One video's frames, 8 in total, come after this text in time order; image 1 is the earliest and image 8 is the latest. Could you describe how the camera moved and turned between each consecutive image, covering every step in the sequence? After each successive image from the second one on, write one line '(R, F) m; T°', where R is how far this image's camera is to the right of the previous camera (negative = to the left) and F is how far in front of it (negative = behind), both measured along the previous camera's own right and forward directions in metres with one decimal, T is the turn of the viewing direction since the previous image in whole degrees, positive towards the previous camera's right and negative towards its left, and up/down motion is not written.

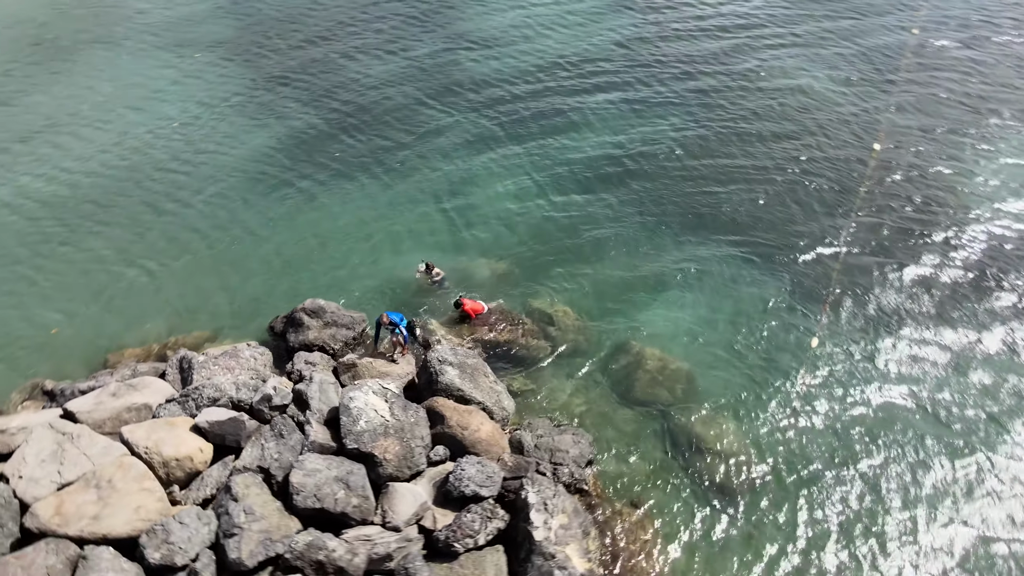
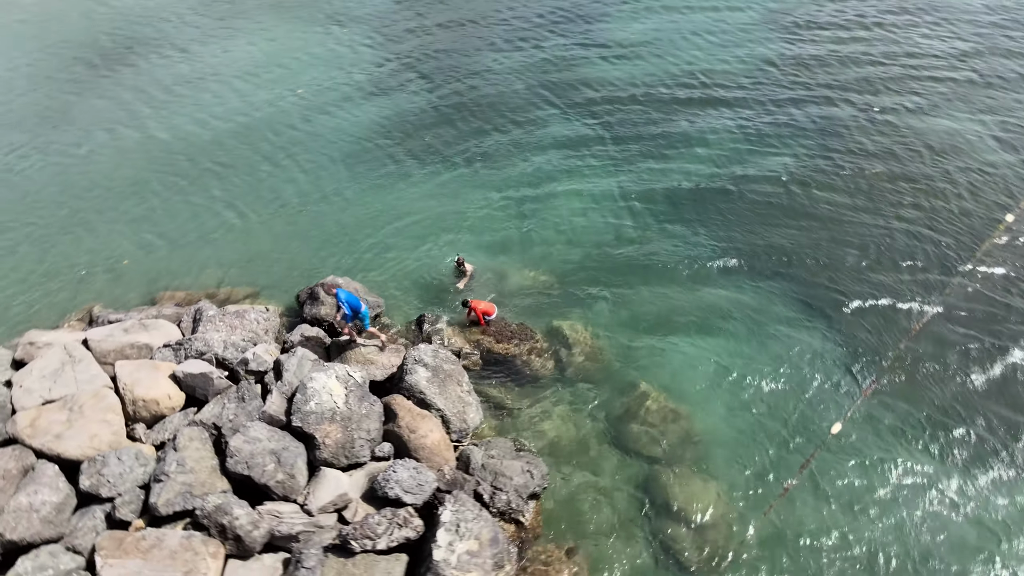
(+3.9, +0.8) m; -13°
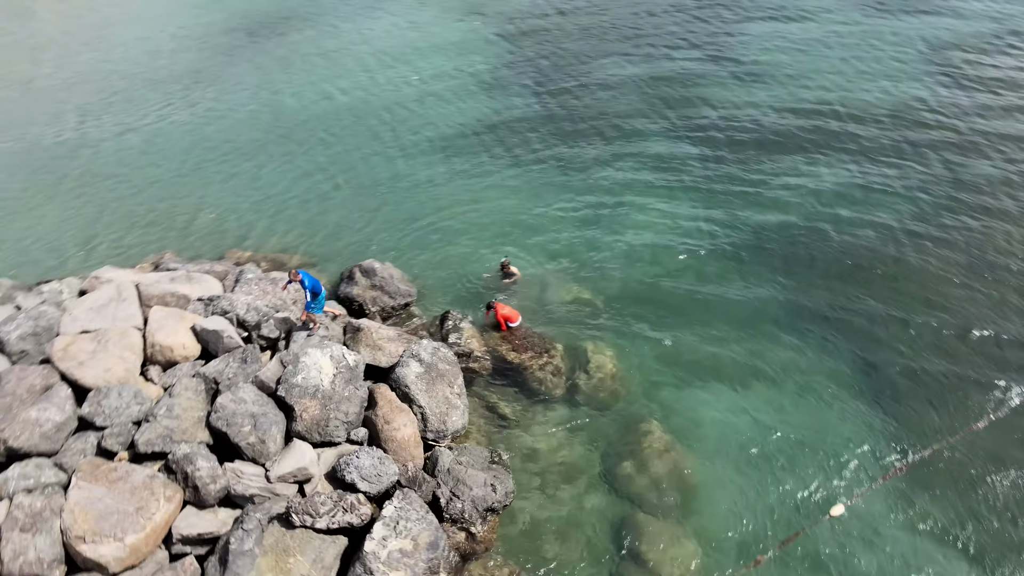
(+3.3, +0.5) m; -12°
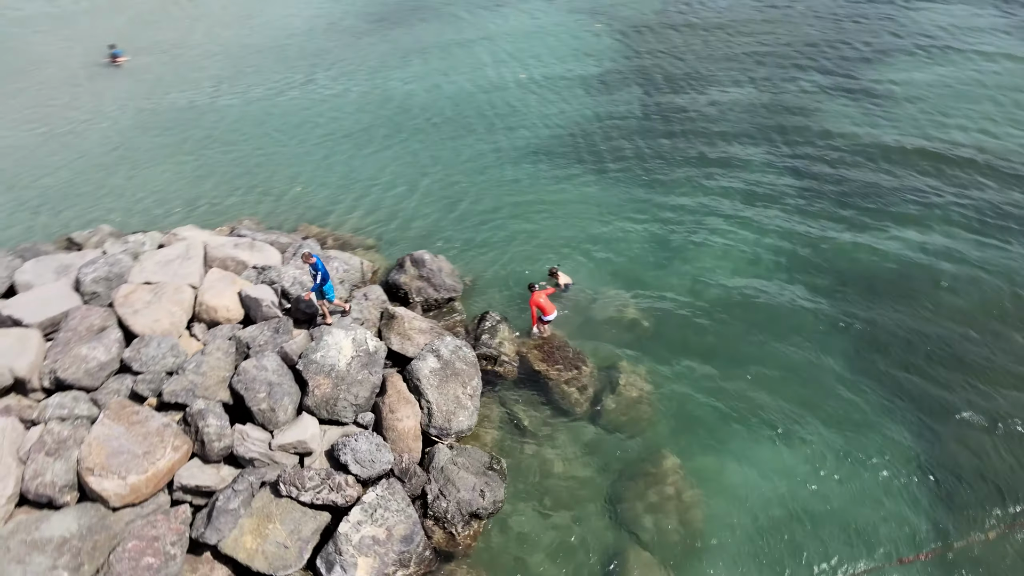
(+2.4, +0.4) m; -10°
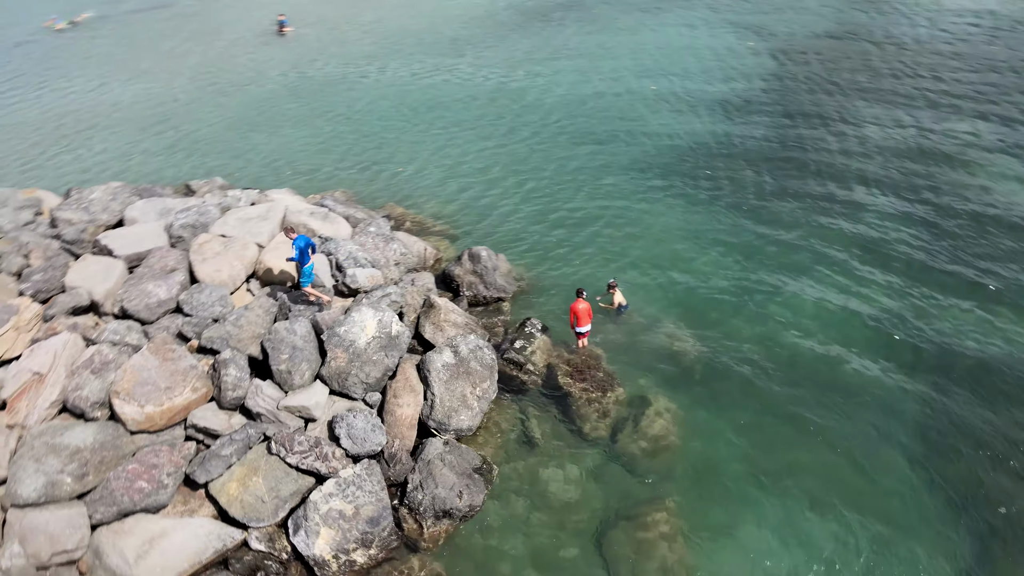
(+3.1, +0.5) m; -13°
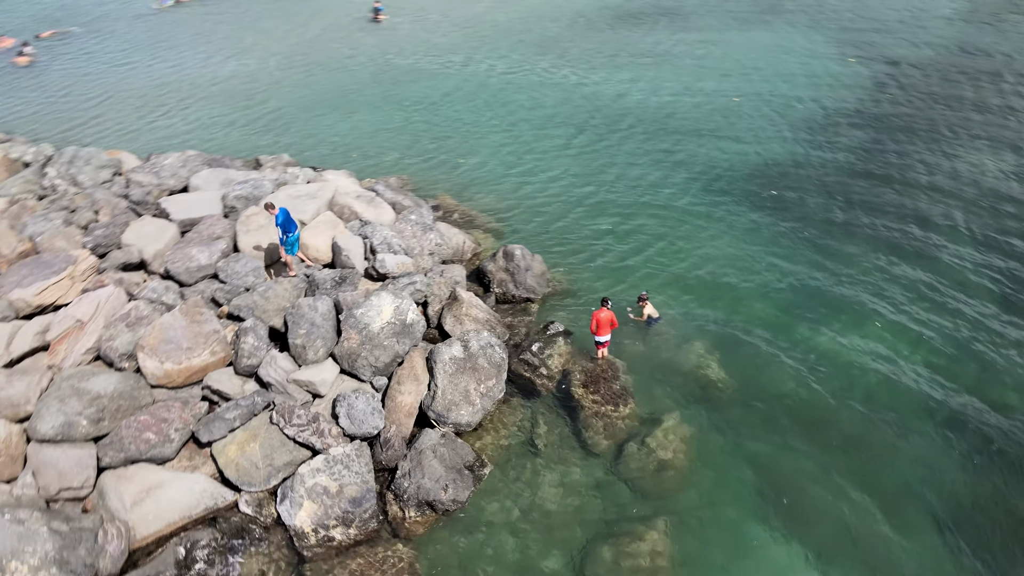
(+1.9, +0.3) m; -8°
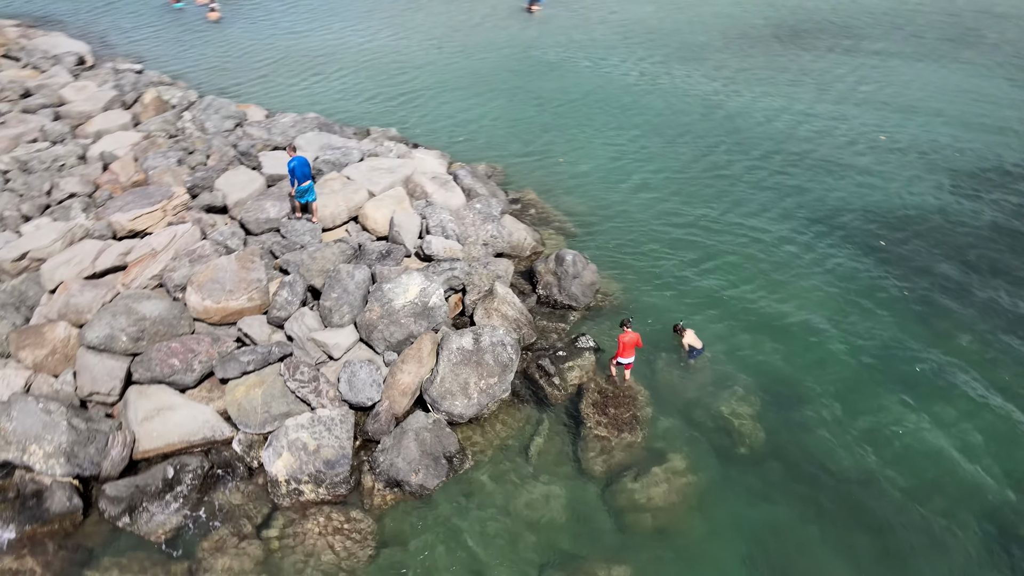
(+3.4, +0.6) m; -13°
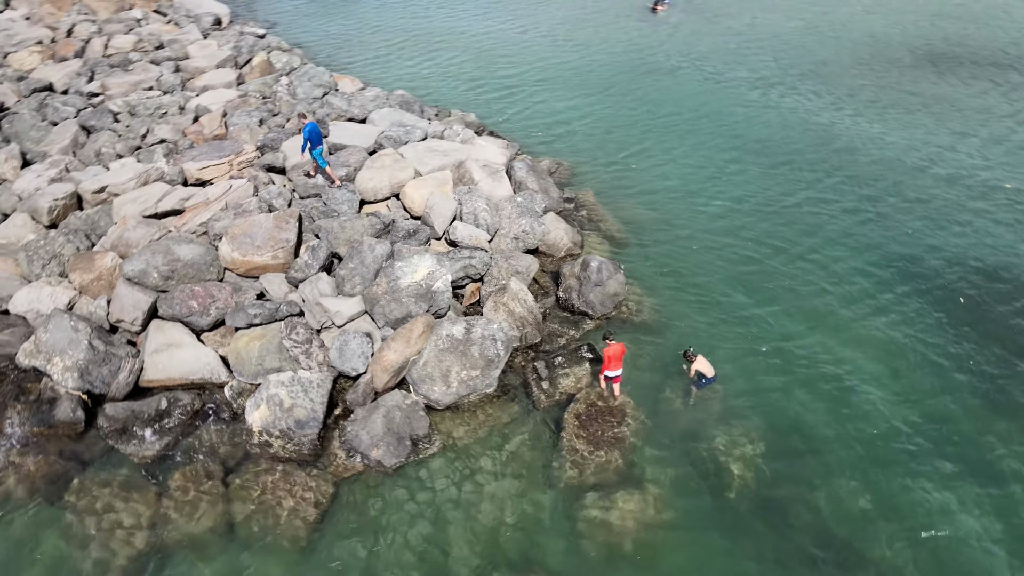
(+3.2, +0.6) m; -11°
